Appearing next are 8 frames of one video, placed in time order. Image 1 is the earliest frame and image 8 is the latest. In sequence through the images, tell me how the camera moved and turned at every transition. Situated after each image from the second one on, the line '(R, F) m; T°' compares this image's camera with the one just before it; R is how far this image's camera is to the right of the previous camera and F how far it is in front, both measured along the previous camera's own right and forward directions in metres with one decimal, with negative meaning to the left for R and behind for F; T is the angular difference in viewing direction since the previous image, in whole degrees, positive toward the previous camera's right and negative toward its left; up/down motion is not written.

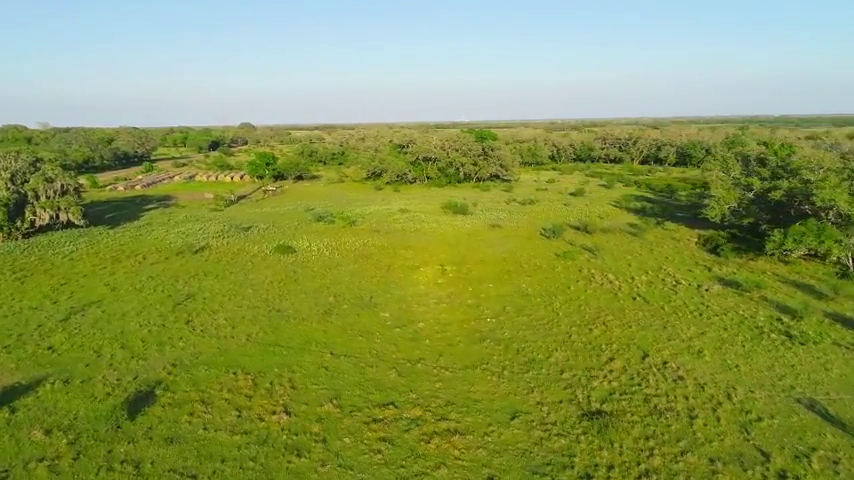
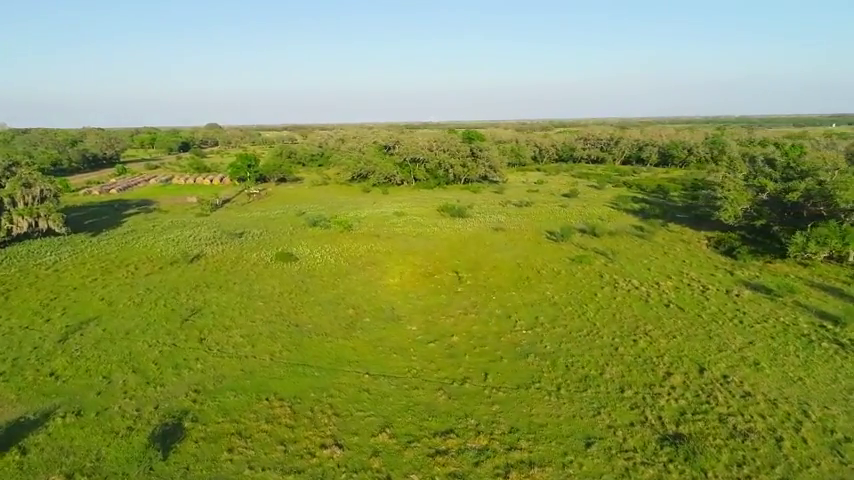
(-2.0, +1.3) m; +3°
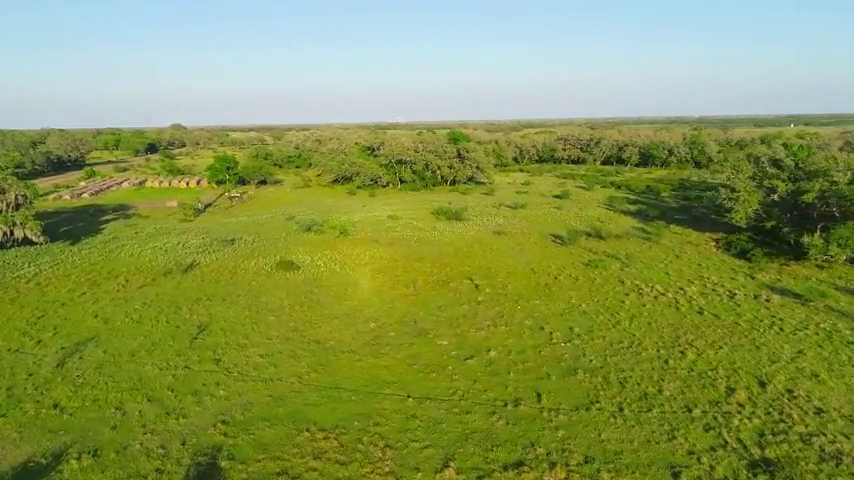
(-2.0, +1.4) m; +3°
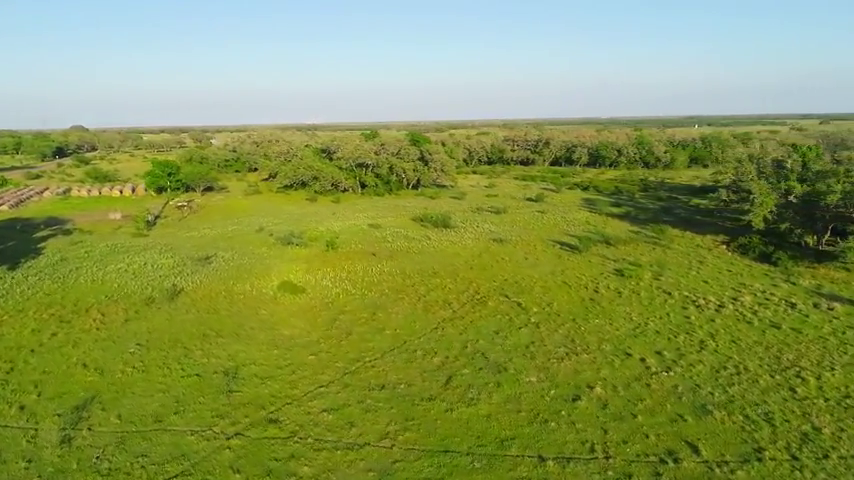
(-4.4, +3.2) m; +8°
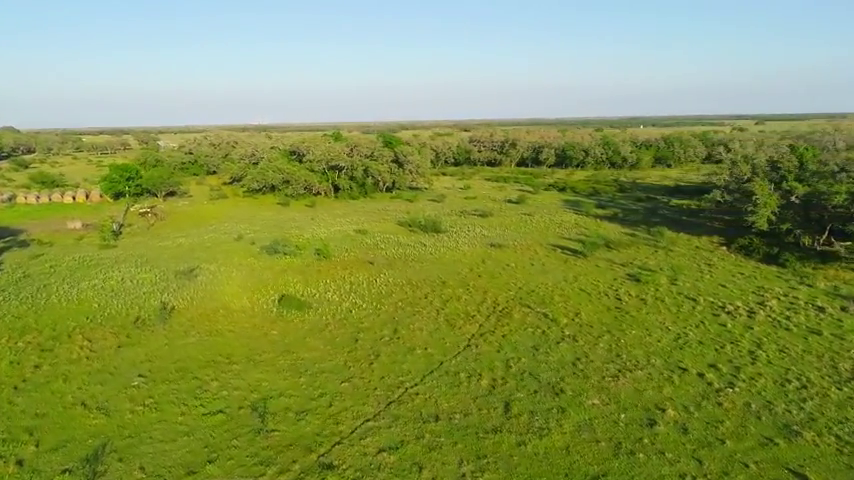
(-2.5, +1.7) m; +5°
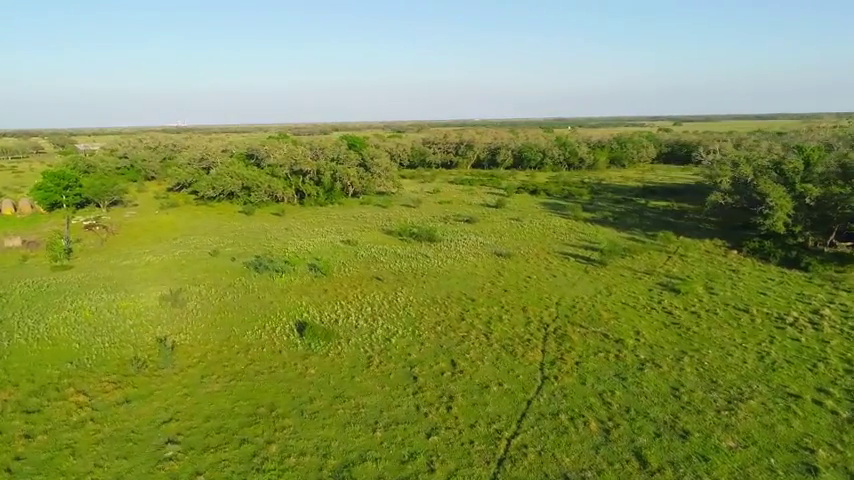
(-3.8, +2.8) m; +7°
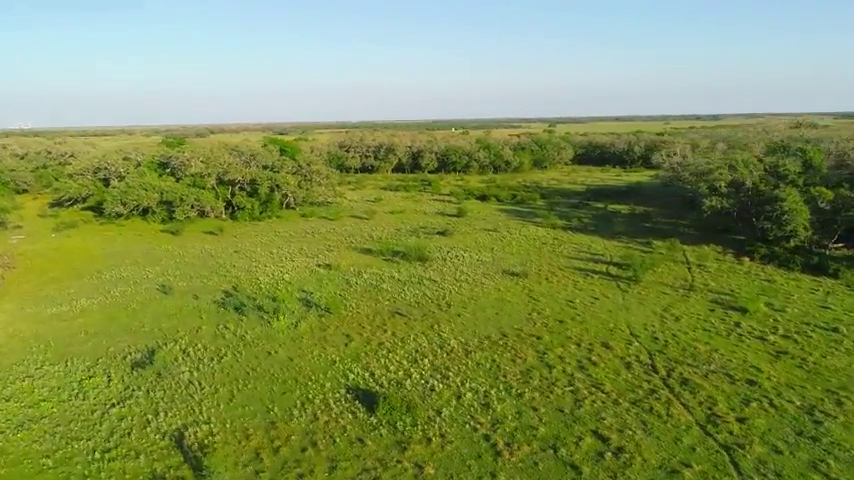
(-5.5, +5.0) m; +11°
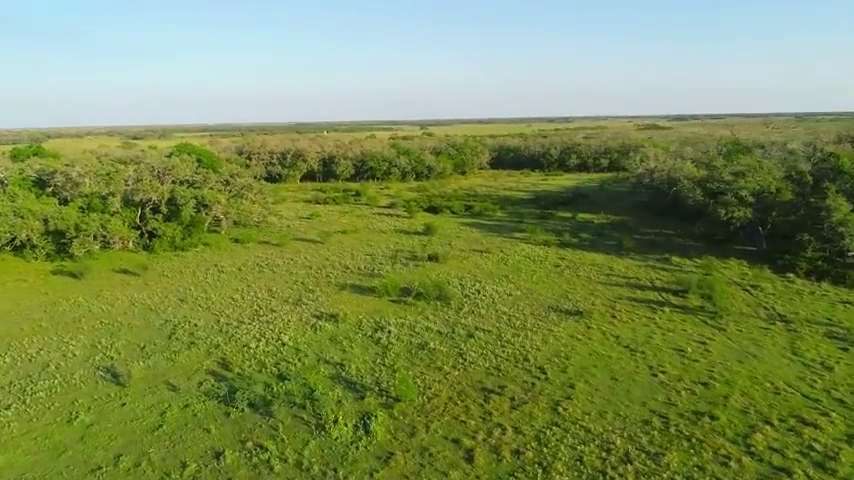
(-6.1, +6.9) m; +13°
